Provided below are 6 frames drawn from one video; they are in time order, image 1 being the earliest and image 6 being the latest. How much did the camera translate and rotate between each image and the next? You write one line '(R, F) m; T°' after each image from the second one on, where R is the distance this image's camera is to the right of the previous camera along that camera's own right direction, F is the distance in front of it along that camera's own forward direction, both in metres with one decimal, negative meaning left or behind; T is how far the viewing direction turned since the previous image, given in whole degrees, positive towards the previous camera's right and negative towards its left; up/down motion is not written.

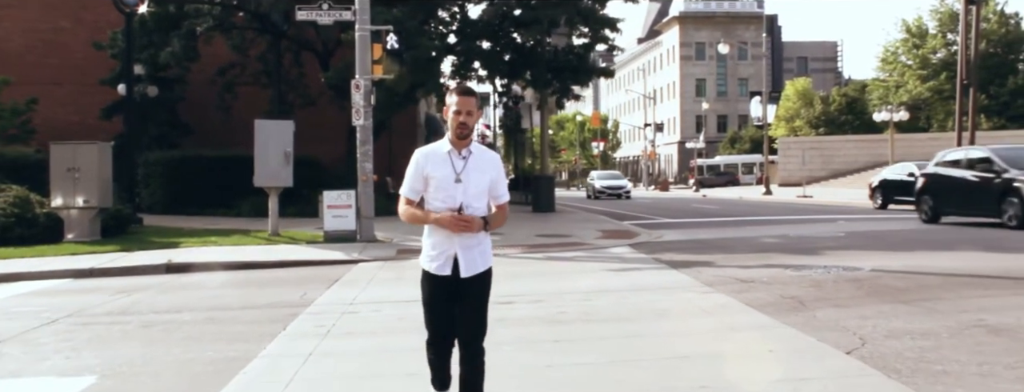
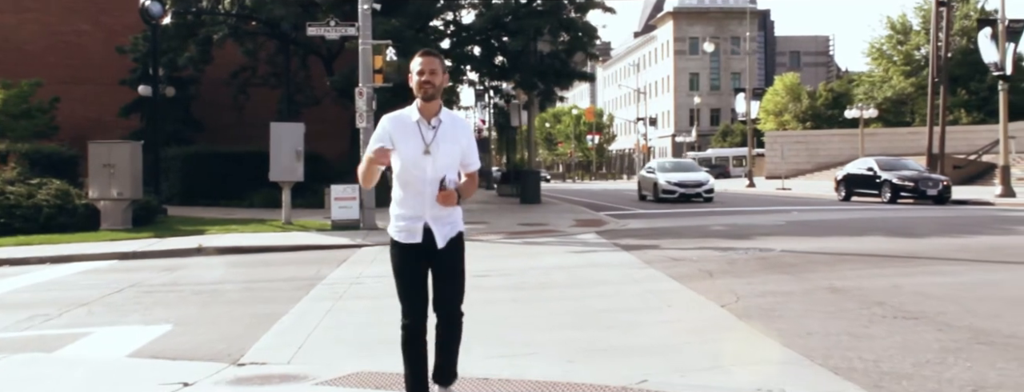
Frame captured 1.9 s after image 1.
(+0.4, -2.3) m; 0°
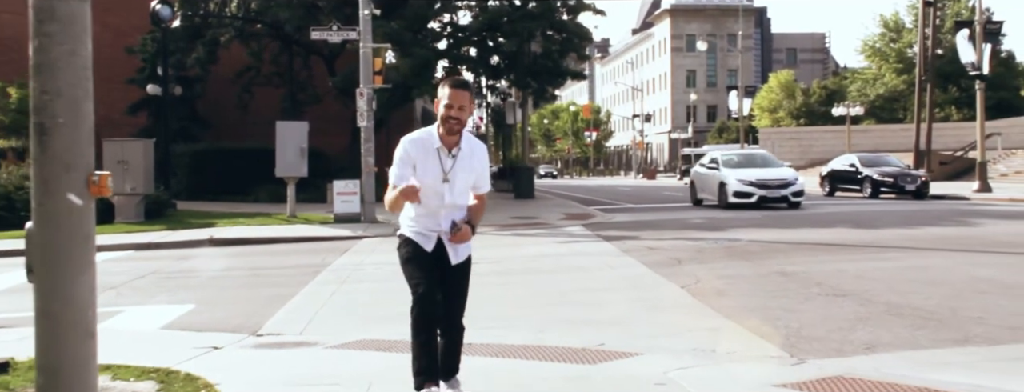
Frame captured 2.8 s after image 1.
(+0.2, -1.1) m; 0°
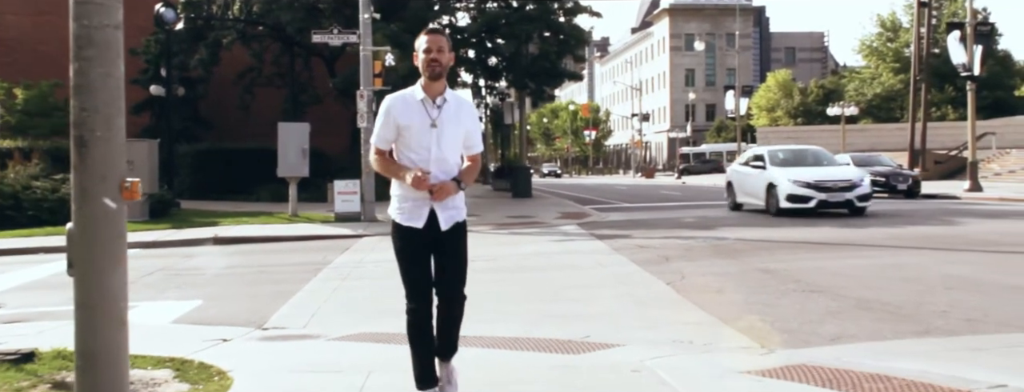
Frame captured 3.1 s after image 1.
(+0.1, -0.5) m; 0°
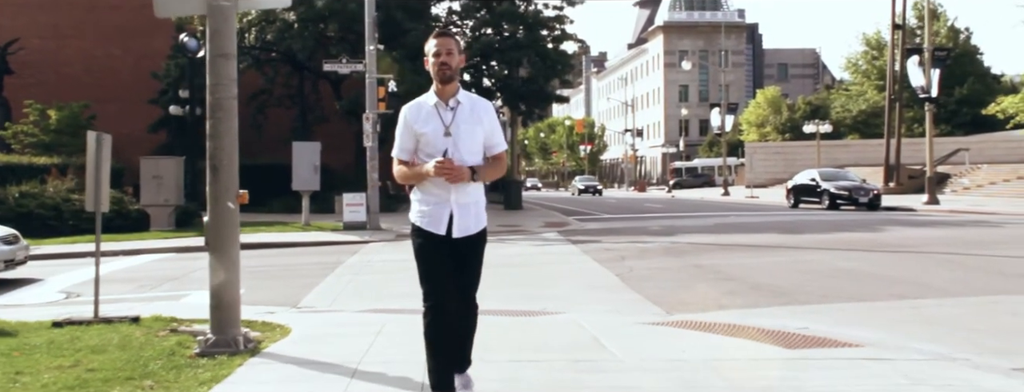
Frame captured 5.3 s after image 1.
(+0.3, -2.5) m; 0°
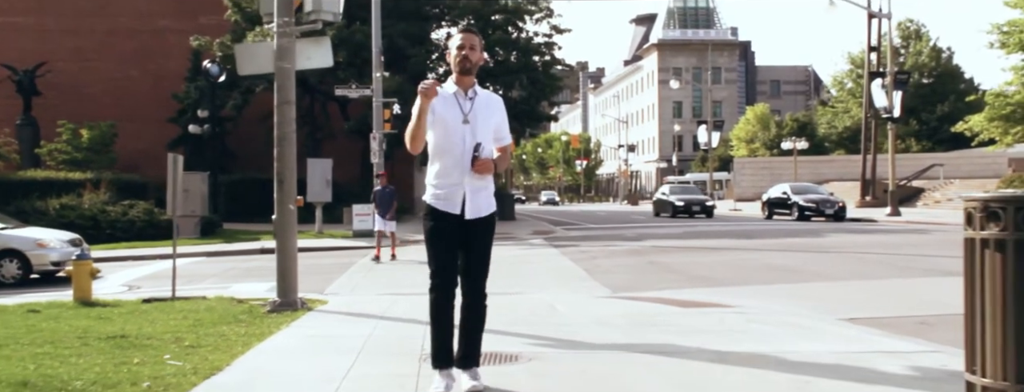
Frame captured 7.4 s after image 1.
(+0.2, -2.7) m; 0°
